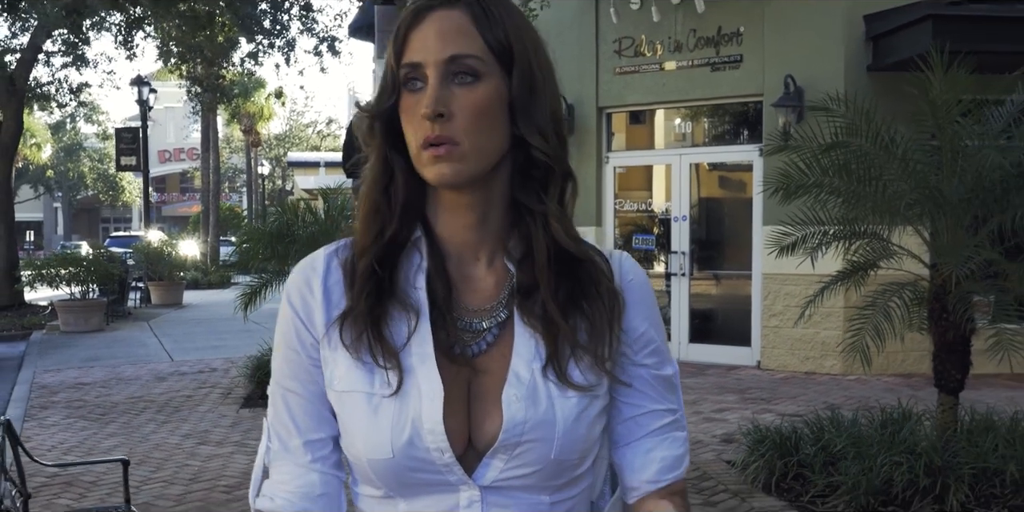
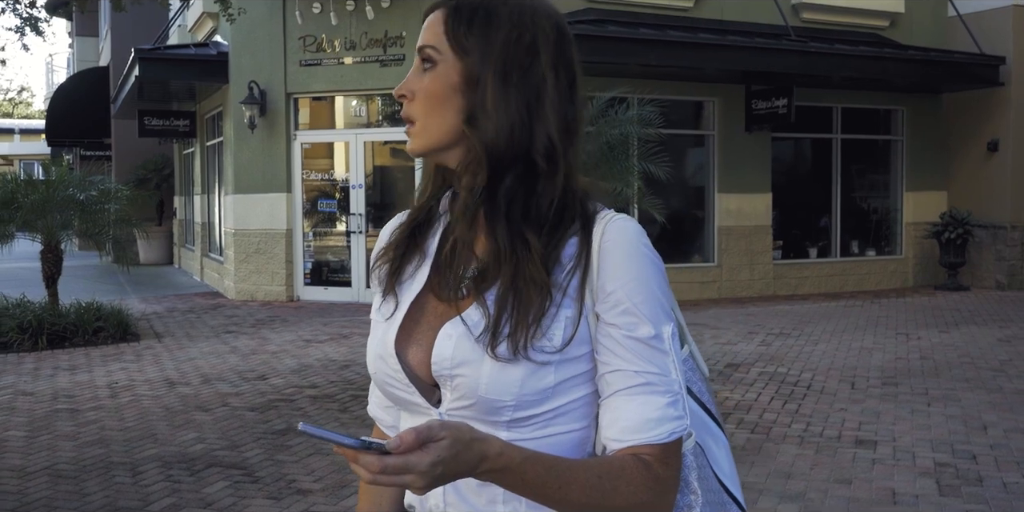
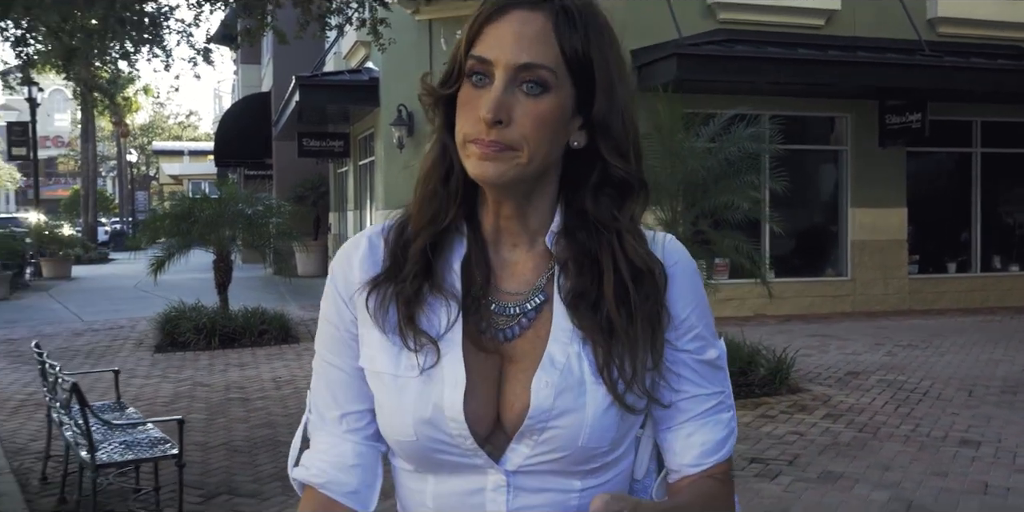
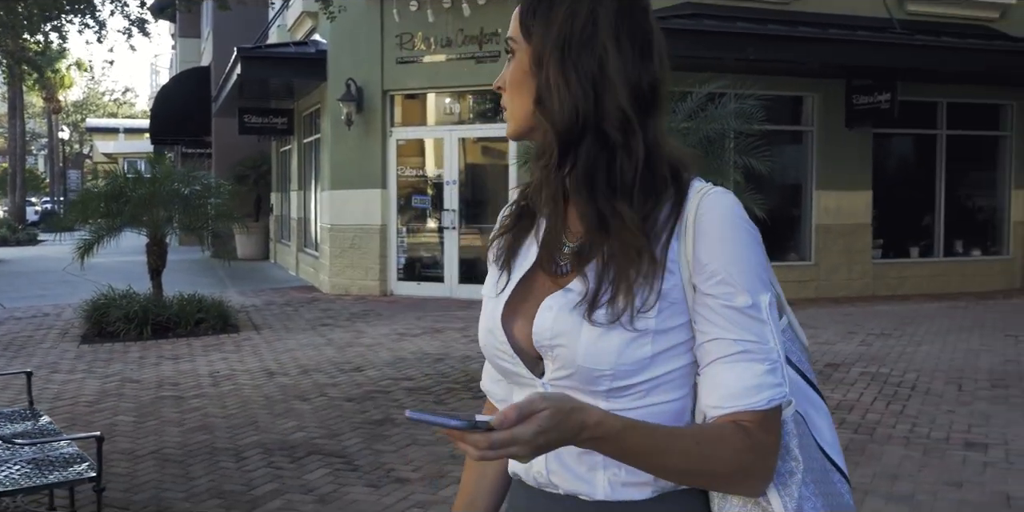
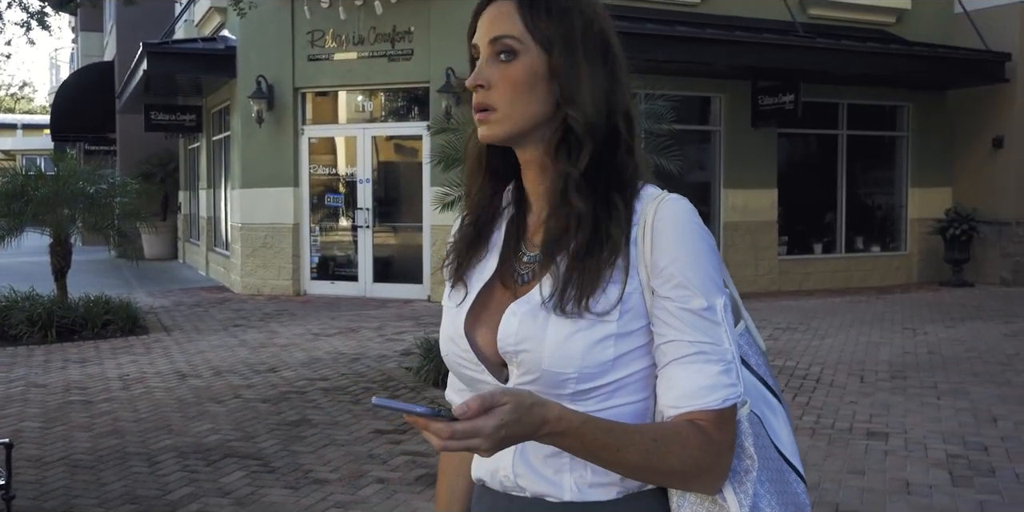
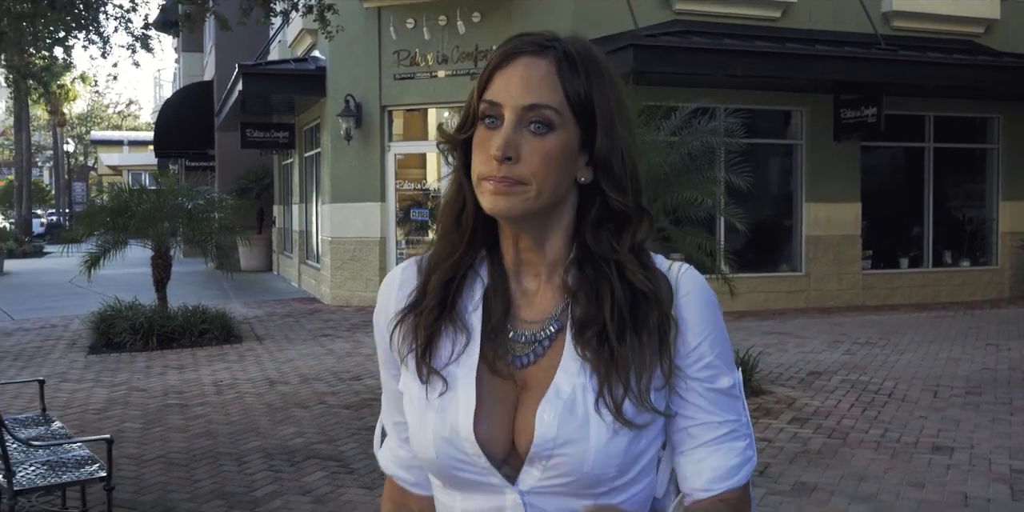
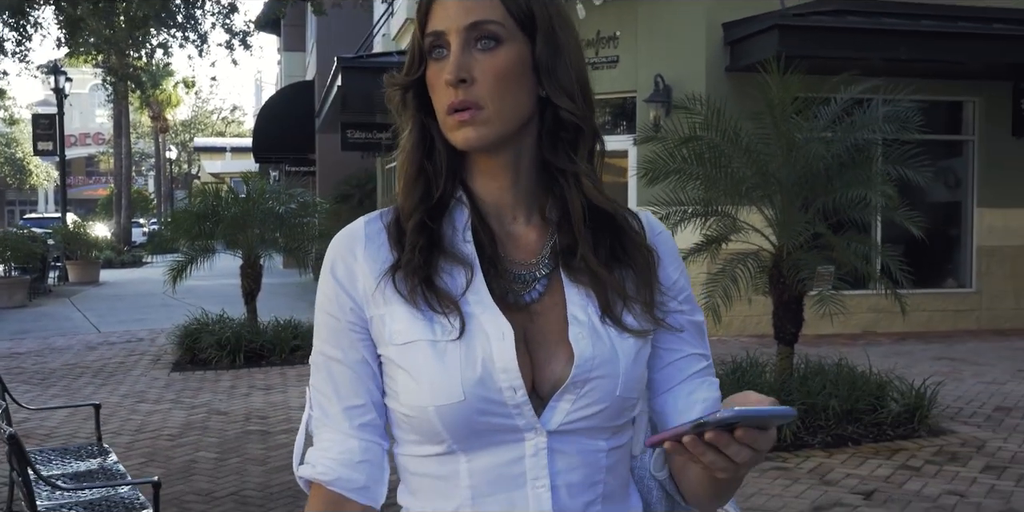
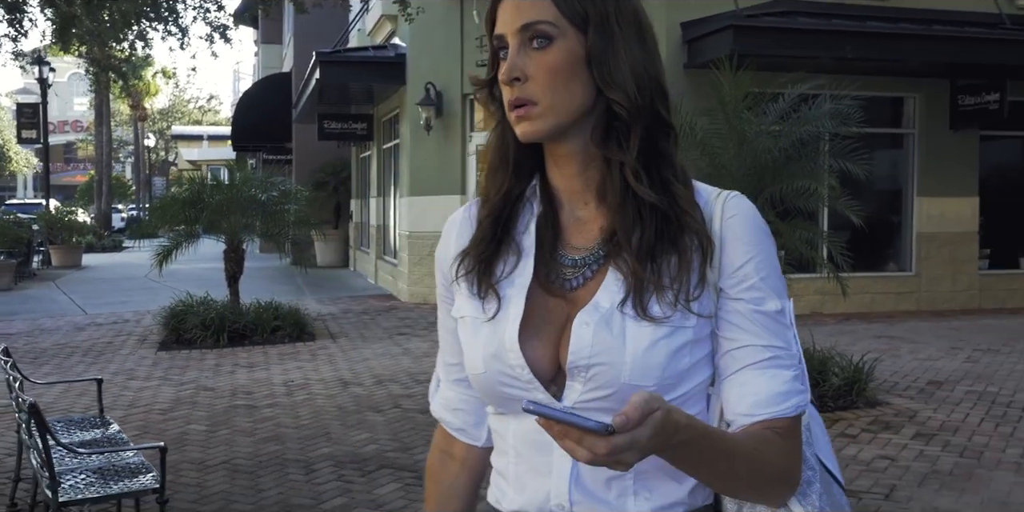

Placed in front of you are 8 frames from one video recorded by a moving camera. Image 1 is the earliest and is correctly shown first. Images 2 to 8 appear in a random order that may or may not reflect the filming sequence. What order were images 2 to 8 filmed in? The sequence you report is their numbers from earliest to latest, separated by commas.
7, 8, 4, 5, 2, 6, 3
